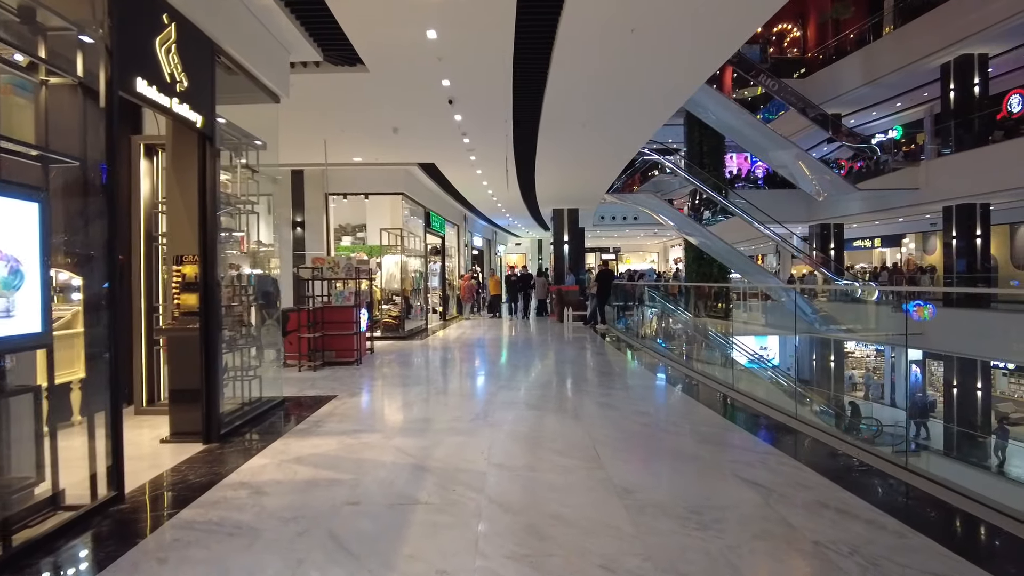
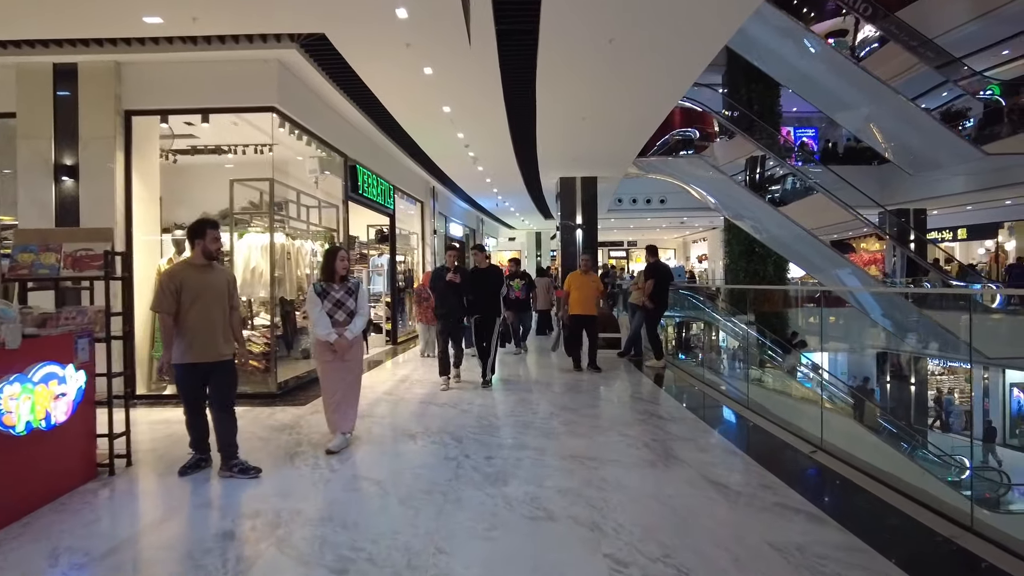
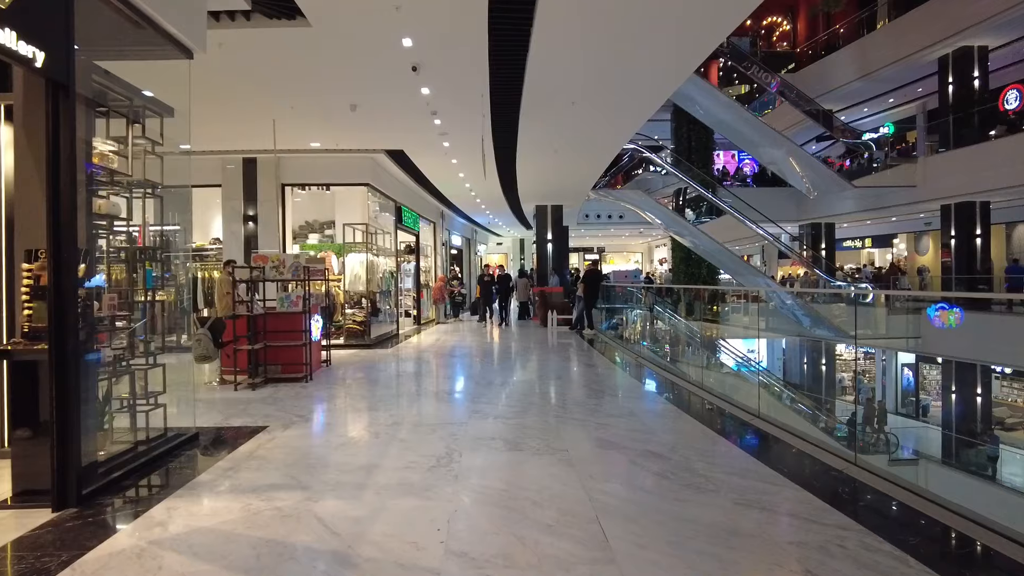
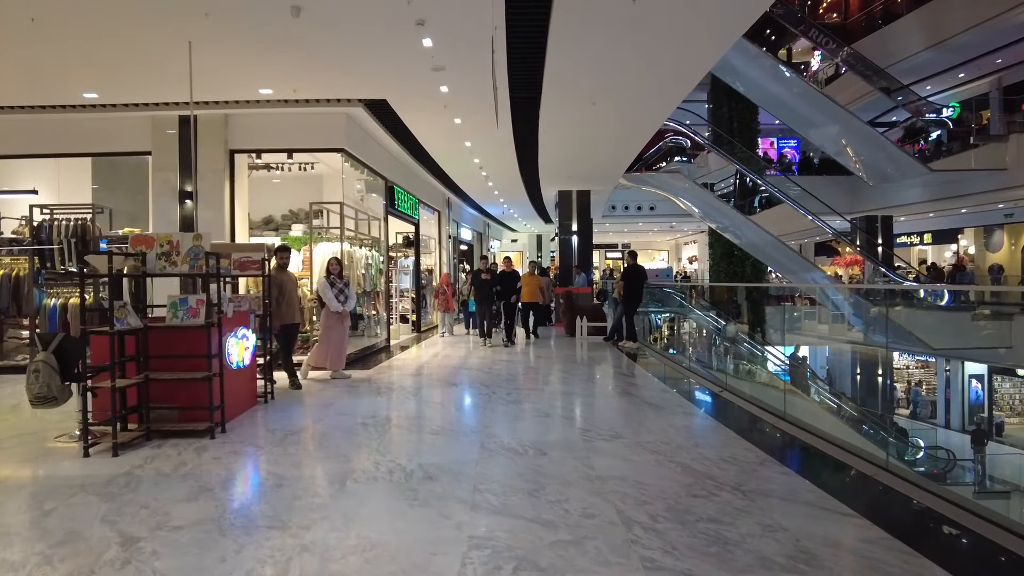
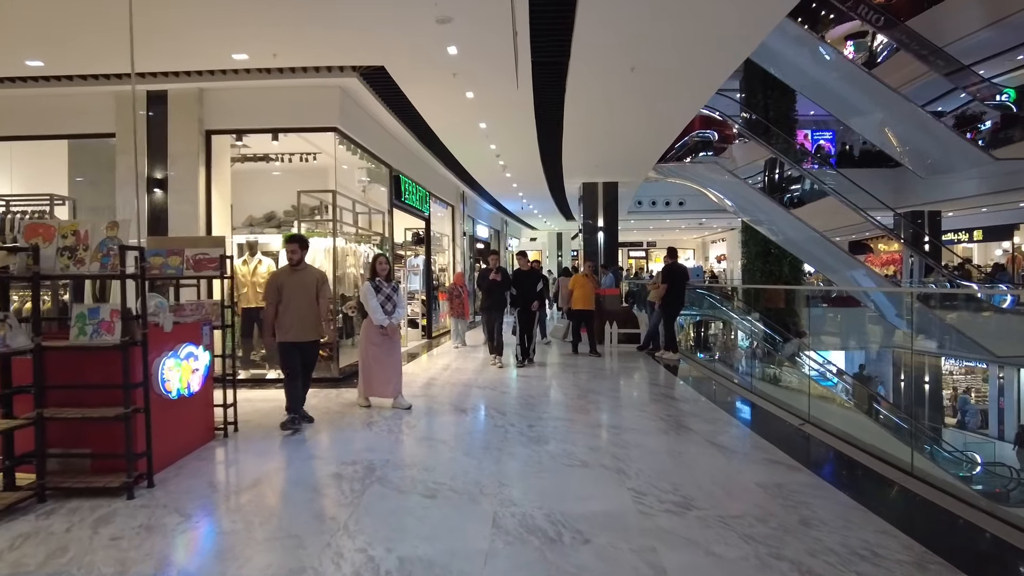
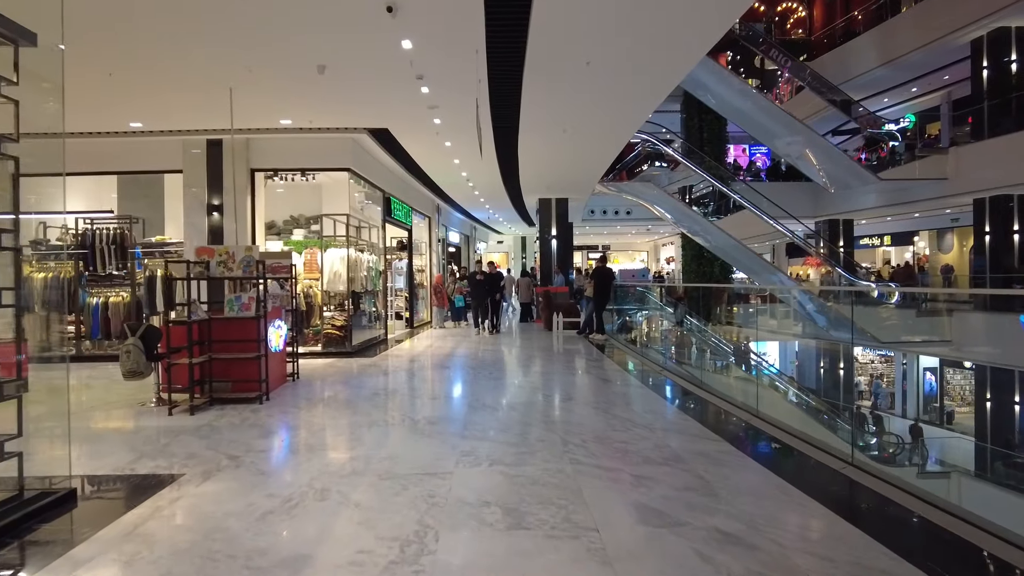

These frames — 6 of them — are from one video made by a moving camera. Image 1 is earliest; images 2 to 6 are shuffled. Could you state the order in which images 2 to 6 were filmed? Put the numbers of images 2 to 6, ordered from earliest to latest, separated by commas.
3, 6, 4, 5, 2
